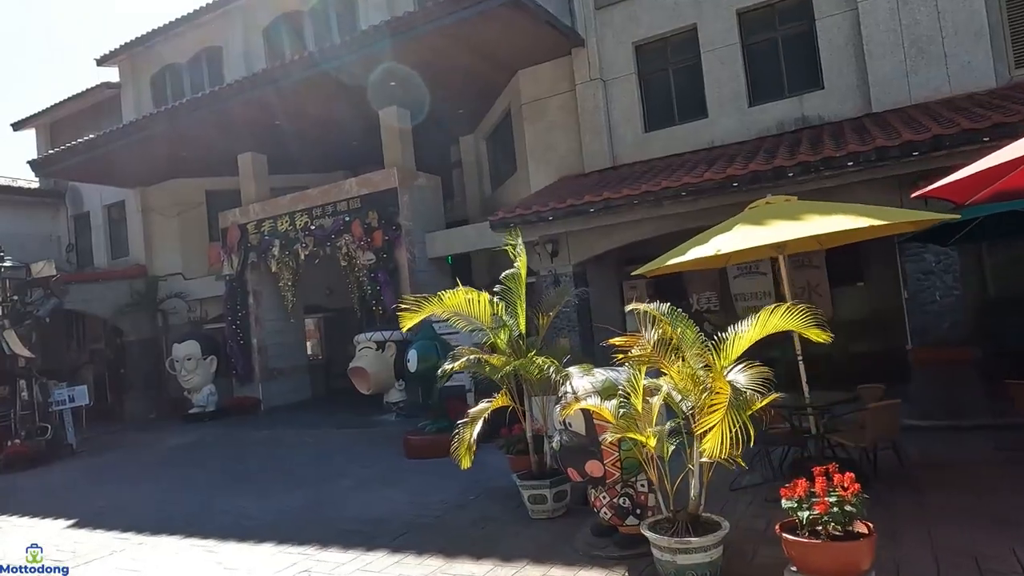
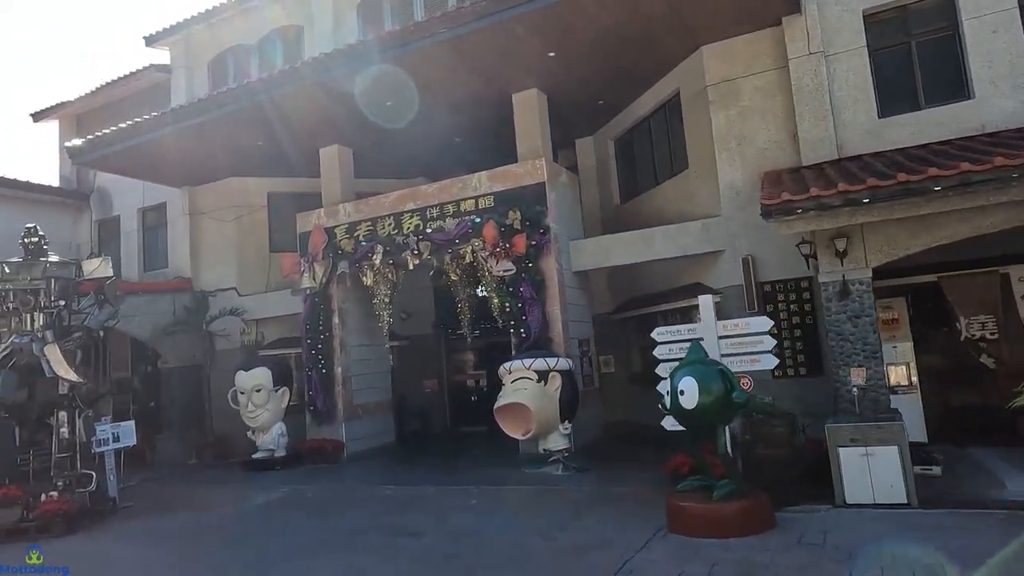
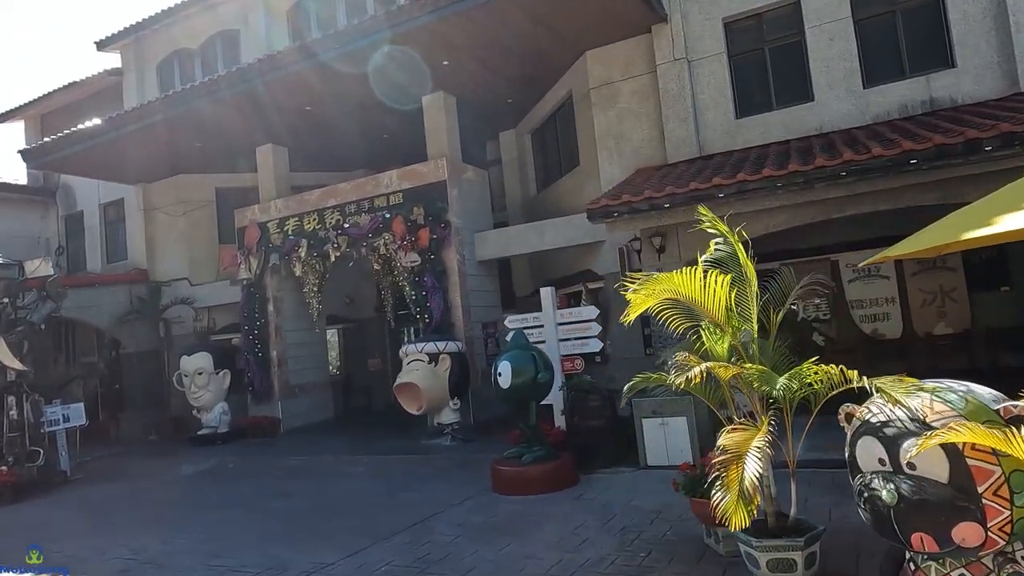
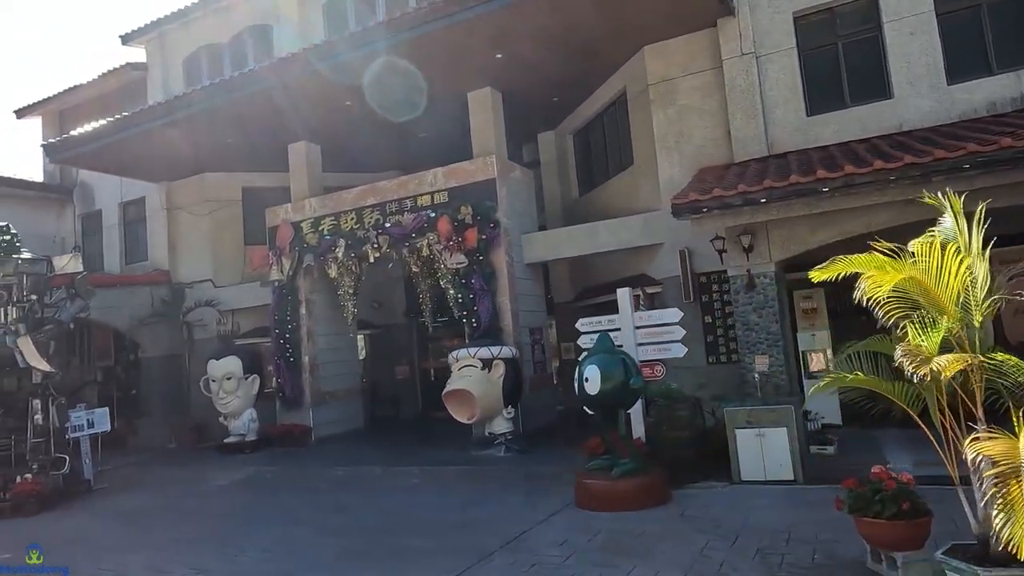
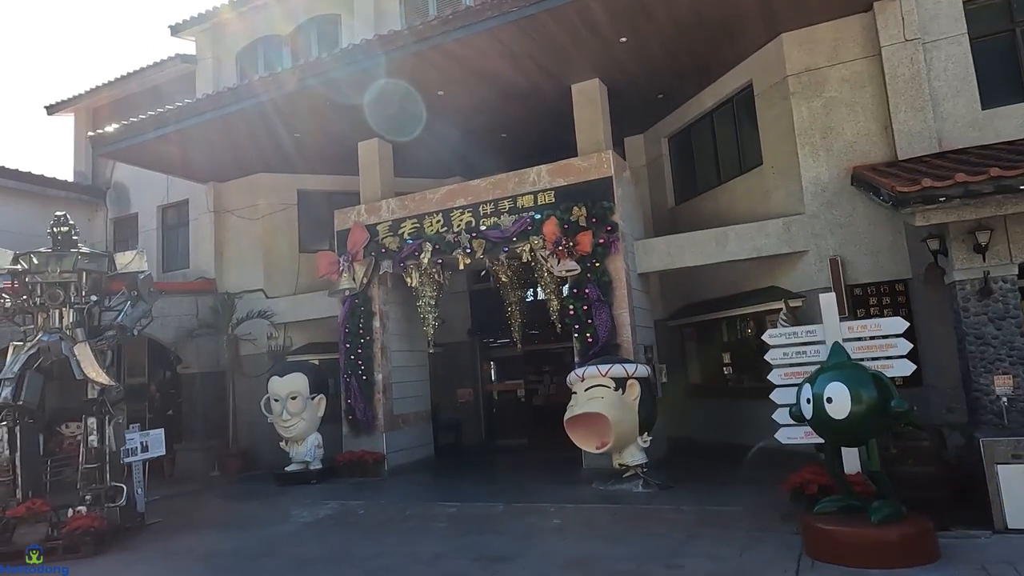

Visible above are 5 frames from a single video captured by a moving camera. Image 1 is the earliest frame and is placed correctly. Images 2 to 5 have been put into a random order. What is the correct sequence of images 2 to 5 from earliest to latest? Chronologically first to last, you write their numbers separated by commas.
3, 4, 2, 5
